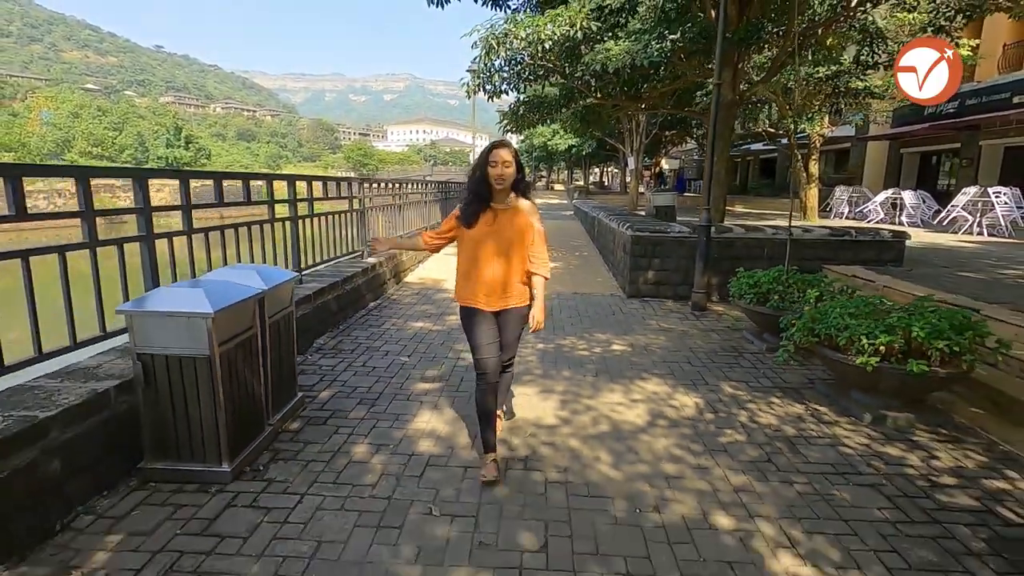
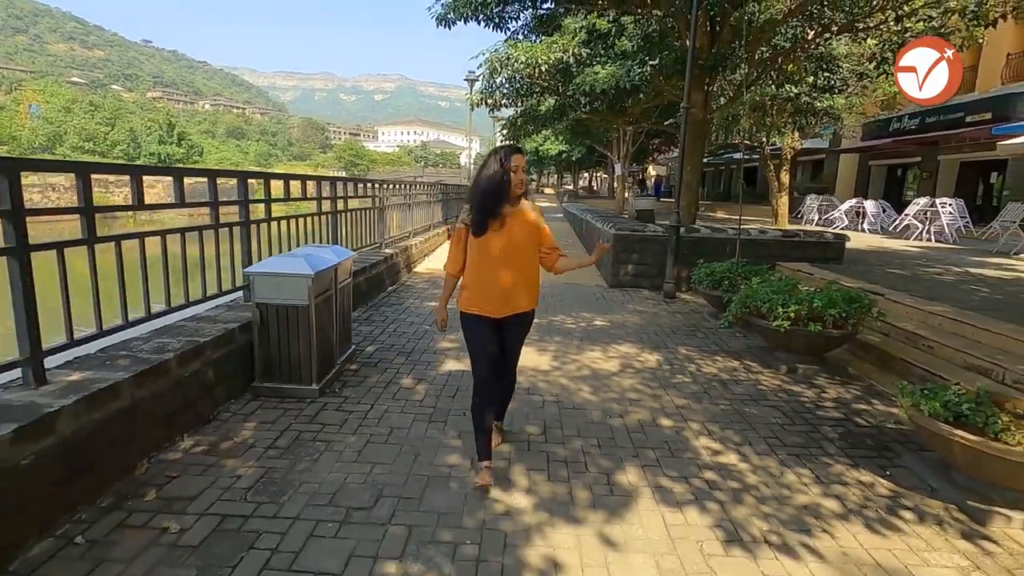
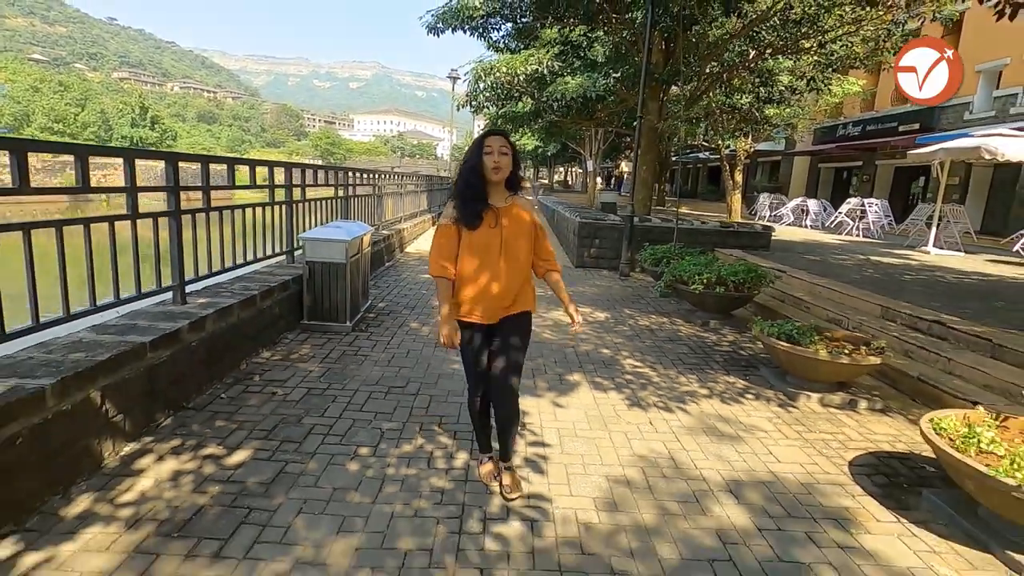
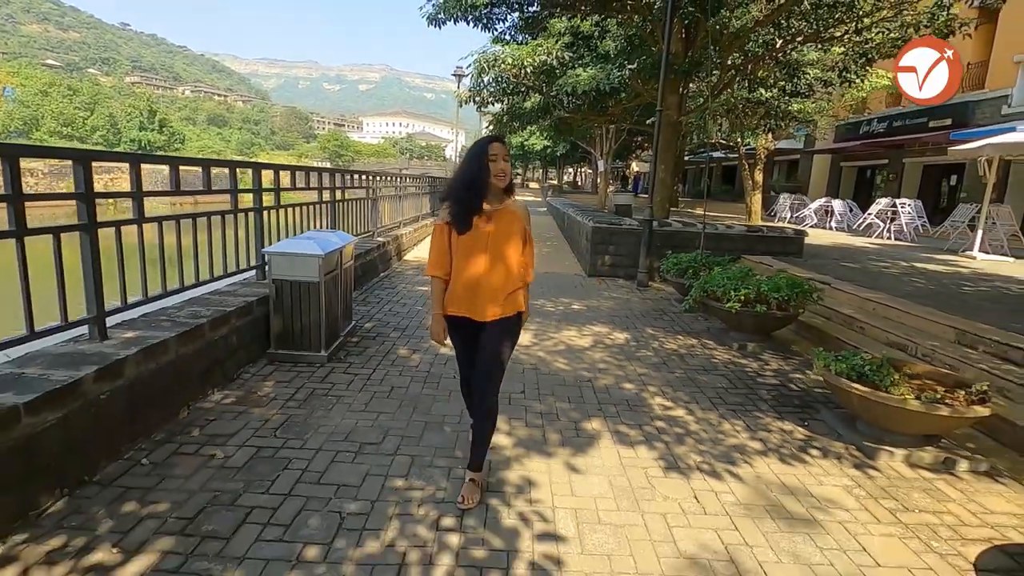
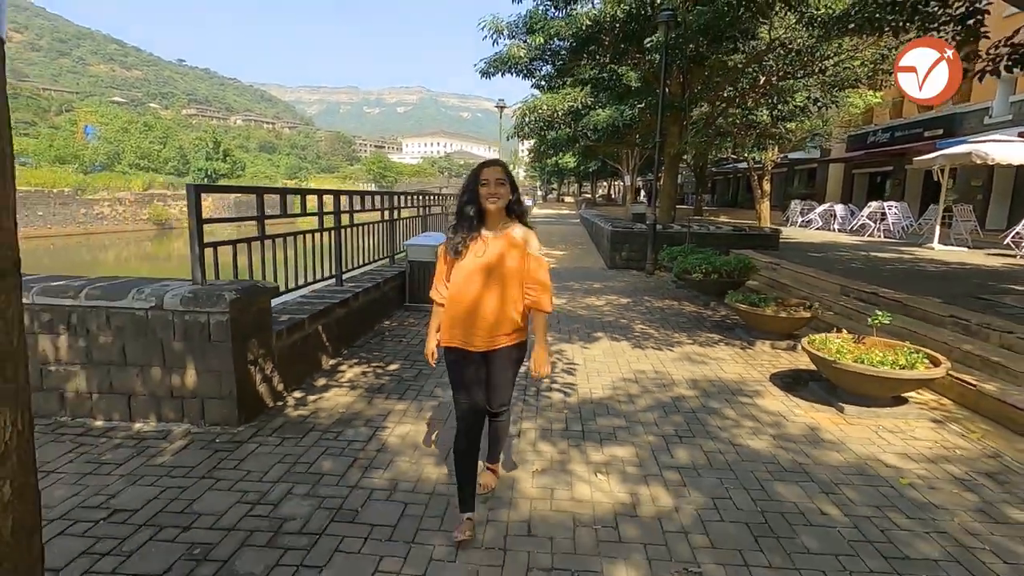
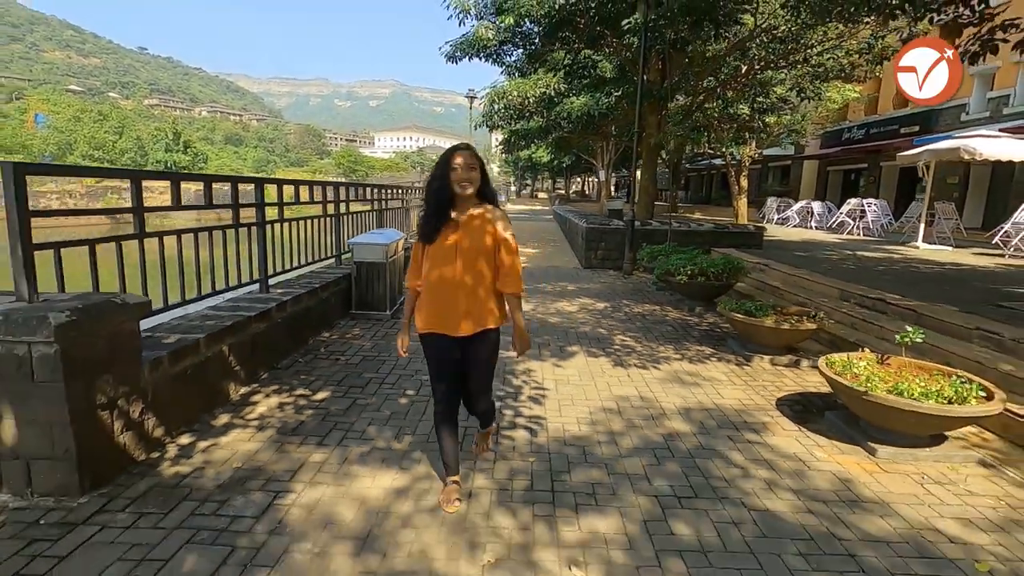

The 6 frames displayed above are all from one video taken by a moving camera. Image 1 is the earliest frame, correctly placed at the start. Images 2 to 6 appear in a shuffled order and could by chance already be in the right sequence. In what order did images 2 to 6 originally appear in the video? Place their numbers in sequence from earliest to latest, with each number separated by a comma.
2, 4, 3, 6, 5
